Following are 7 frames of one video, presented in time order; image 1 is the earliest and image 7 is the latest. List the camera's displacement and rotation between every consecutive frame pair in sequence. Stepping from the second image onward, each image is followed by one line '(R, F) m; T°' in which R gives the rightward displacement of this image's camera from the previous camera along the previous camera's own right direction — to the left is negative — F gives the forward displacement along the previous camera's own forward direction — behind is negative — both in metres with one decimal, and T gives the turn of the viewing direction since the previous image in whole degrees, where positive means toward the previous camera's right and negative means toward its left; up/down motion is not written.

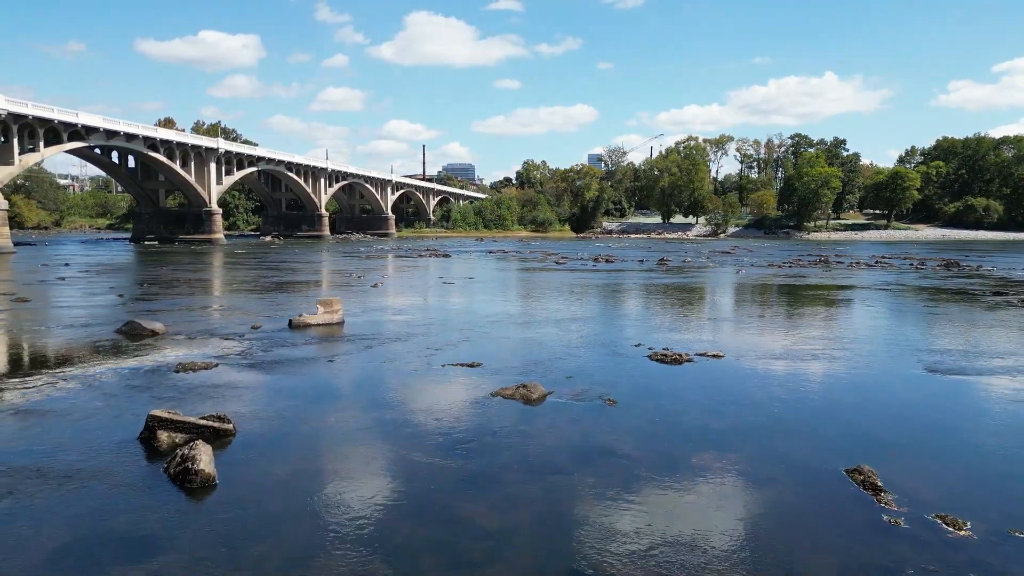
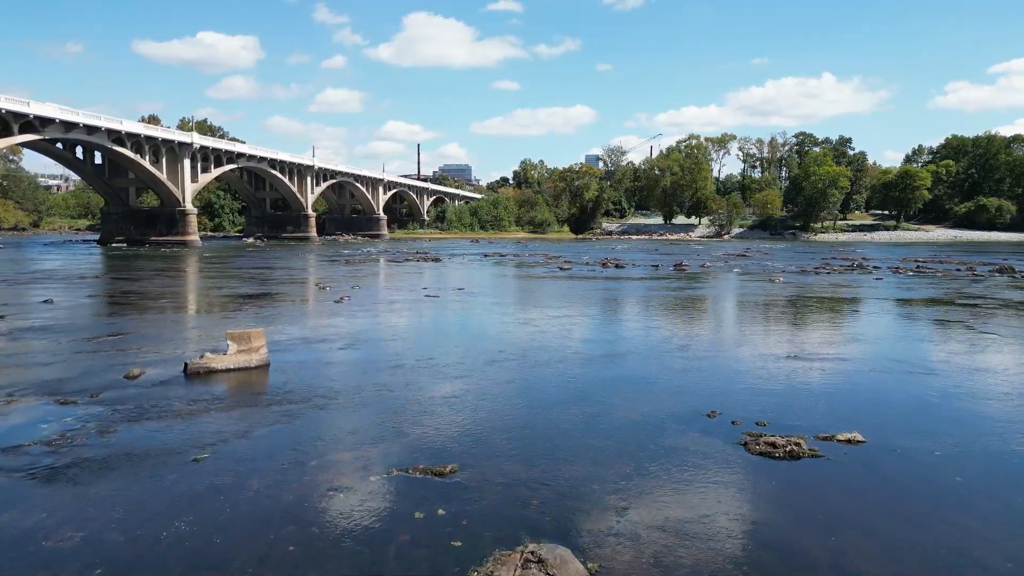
(0.0, +3.9) m; 0°
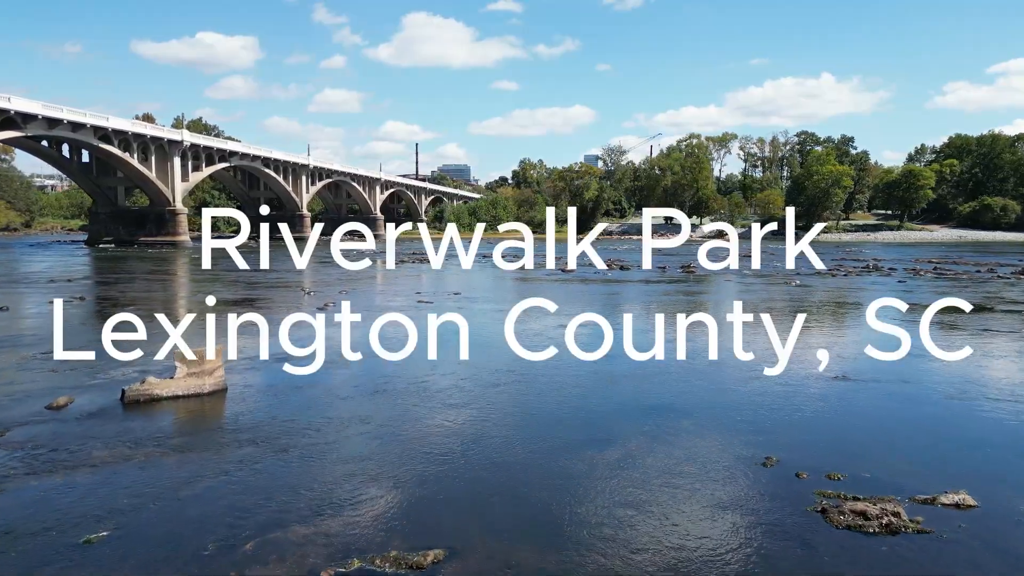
(0.0, +1.4) m; 0°
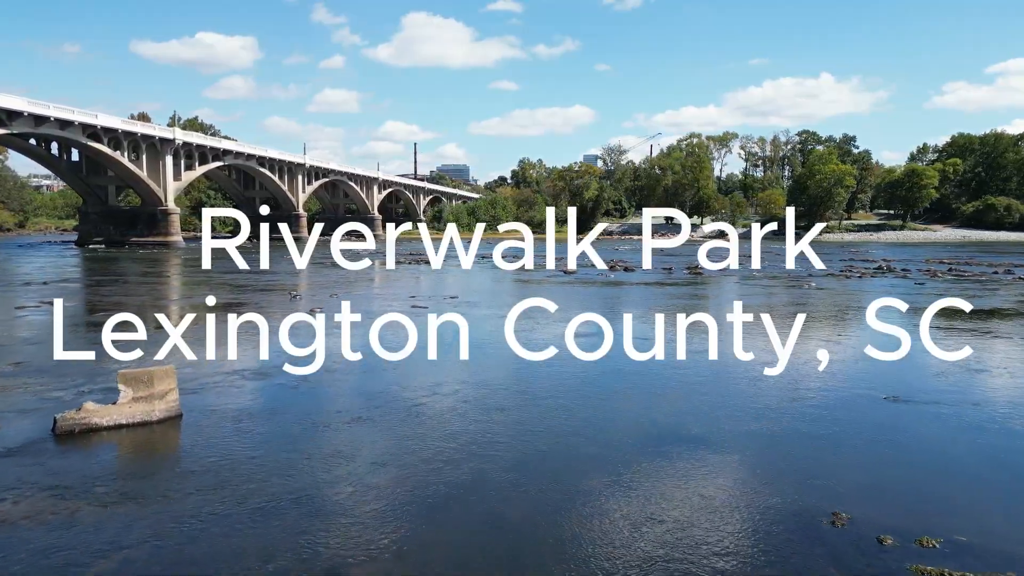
(0.0, +1.1) m; 0°
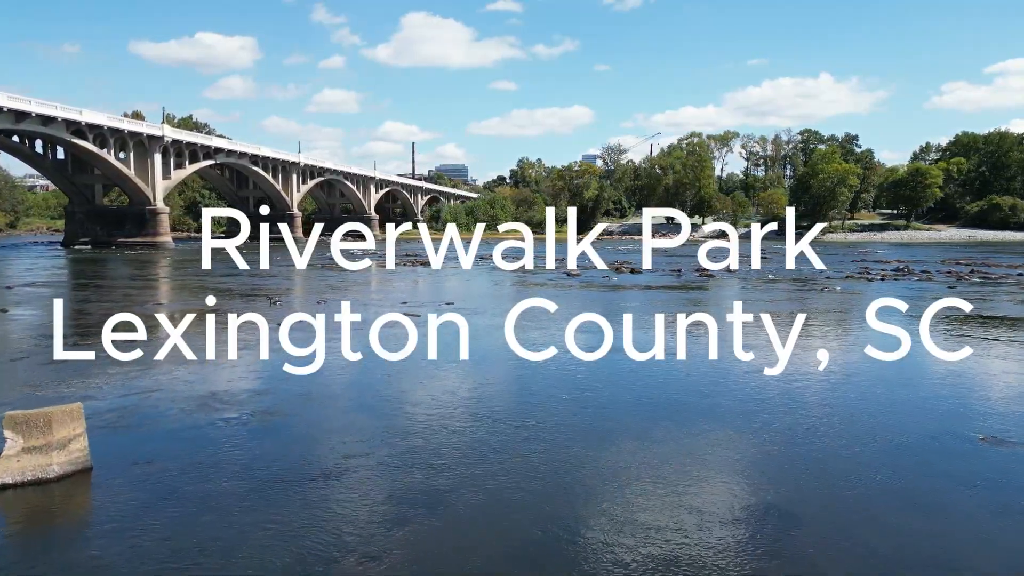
(0.0, +1.4) m; 0°
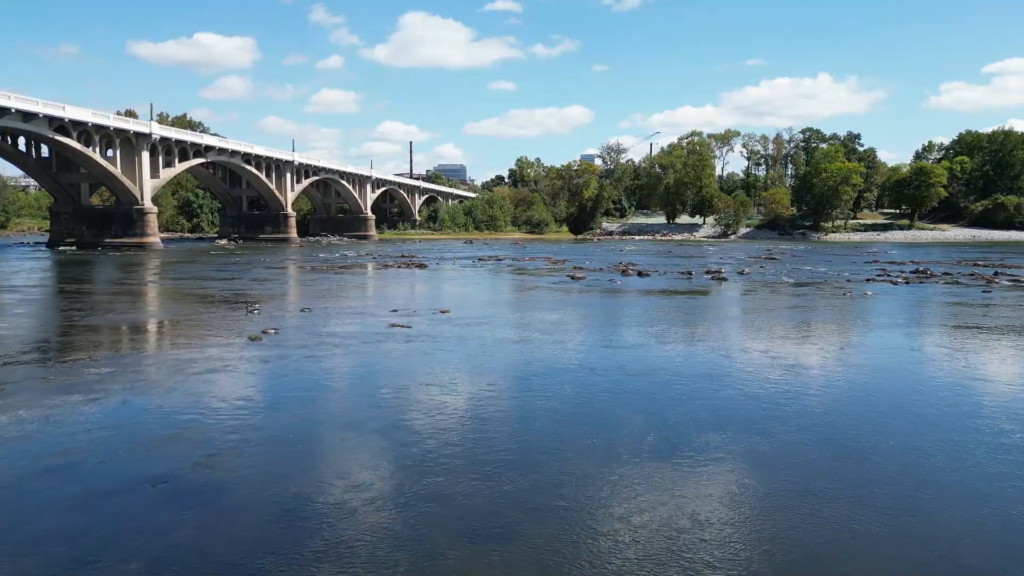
(-0.1, +1.4) m; 0°
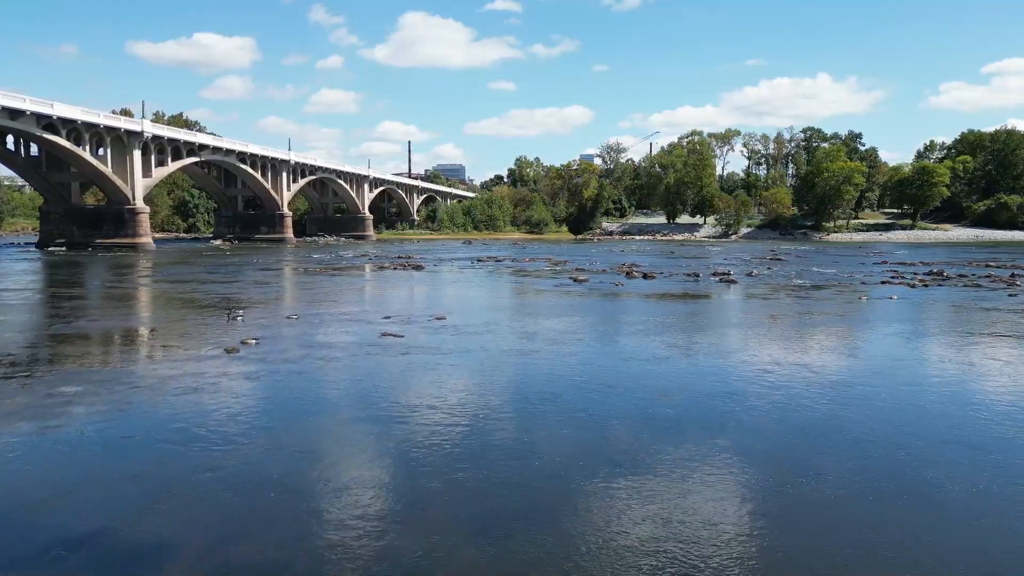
(0.0, +0.9) m; 0°
